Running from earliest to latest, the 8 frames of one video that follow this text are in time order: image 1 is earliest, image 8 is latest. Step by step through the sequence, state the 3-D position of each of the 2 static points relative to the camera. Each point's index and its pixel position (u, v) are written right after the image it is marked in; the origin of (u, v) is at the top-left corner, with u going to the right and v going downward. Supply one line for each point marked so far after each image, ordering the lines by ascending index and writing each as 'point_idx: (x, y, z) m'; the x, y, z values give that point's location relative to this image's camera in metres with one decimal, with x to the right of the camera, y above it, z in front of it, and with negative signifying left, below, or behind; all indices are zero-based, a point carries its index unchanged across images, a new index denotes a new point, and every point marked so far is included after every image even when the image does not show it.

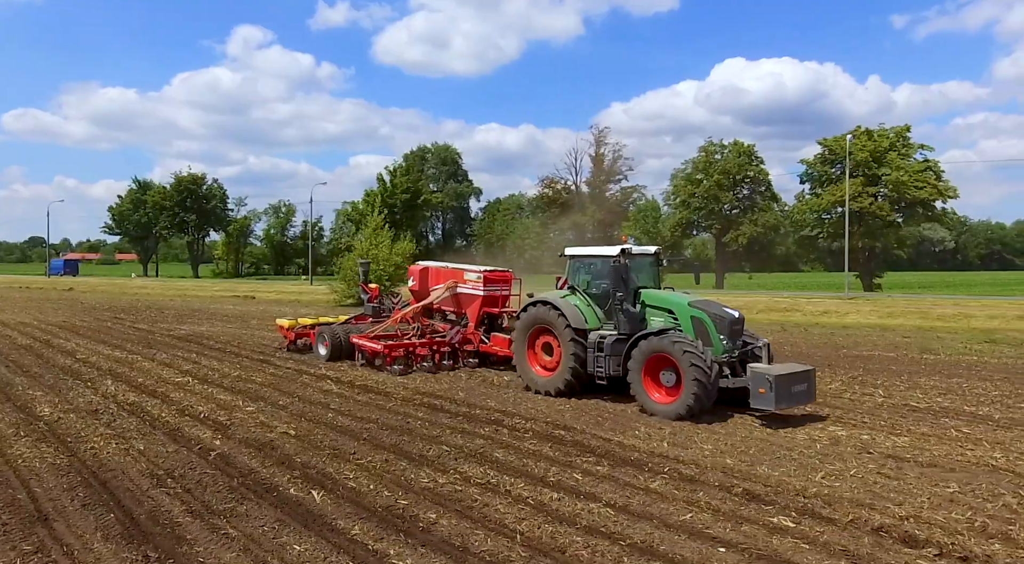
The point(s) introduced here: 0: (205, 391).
0: (-4.1, -1.4, +9.8) m
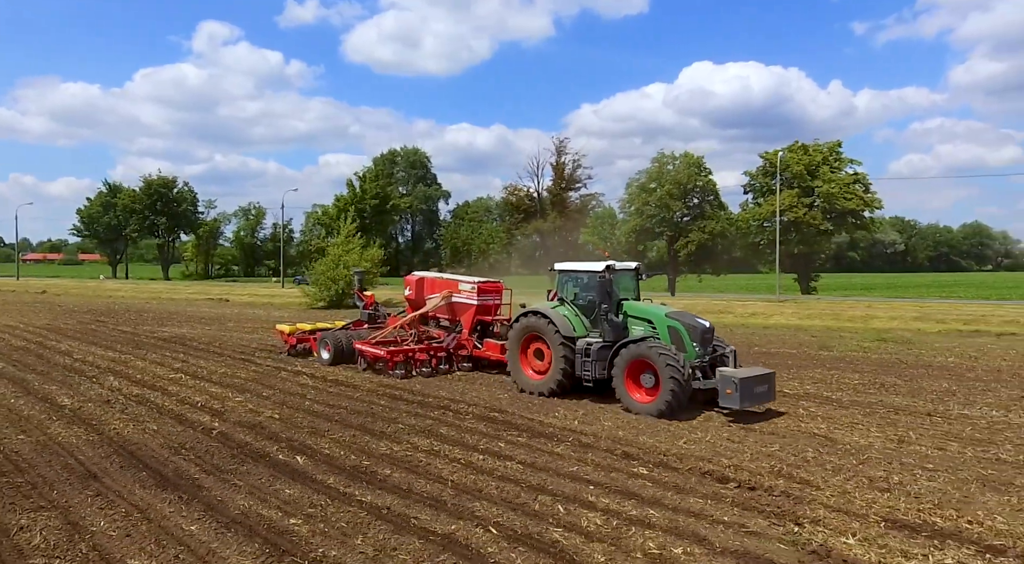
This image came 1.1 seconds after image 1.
0: (-4.9, -1.6, +11.5) m
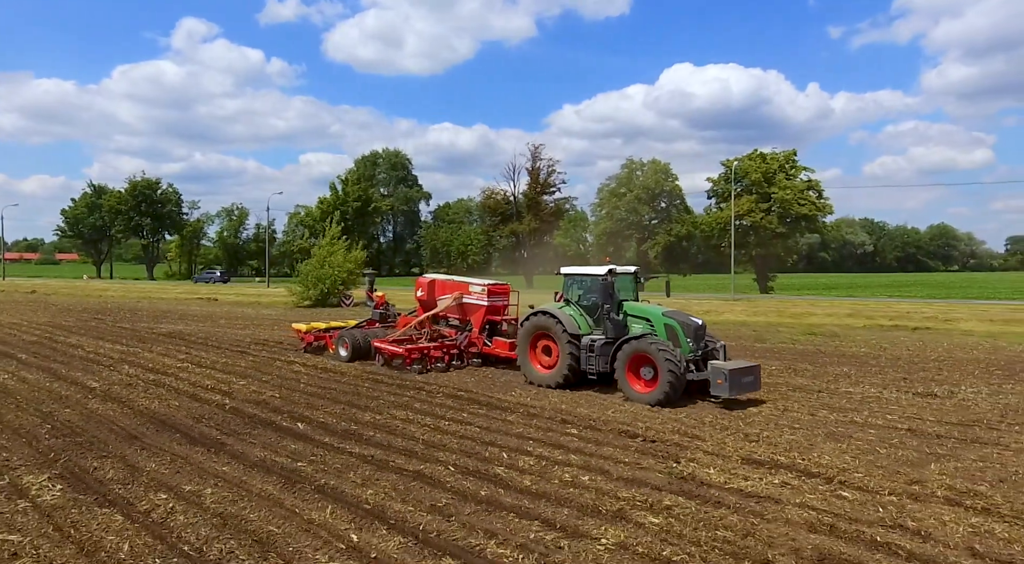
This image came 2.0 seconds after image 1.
0: (-5.5, -1.6, +13.1) m
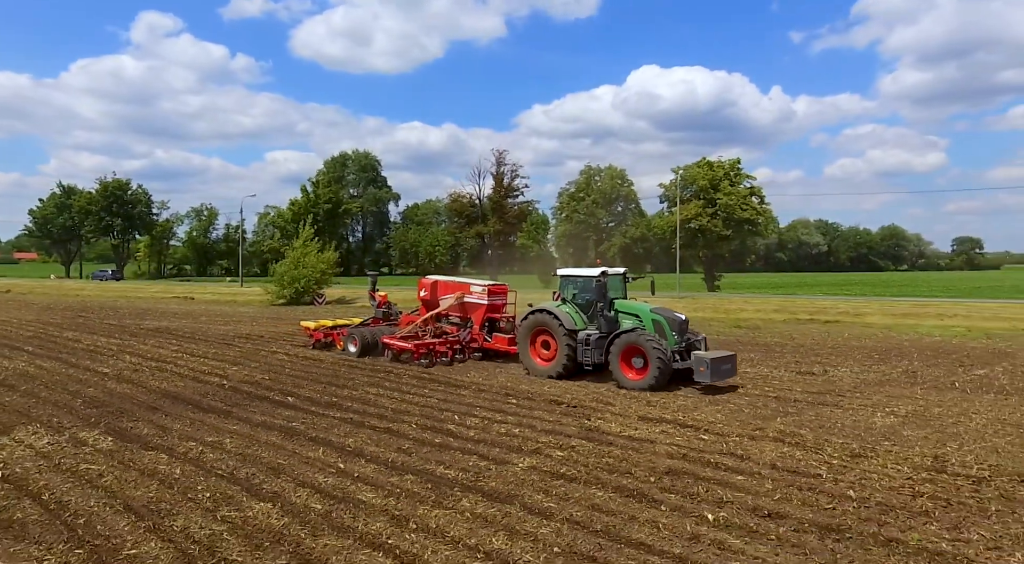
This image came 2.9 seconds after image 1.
0: (-6.3, -1.6, +15.0) m
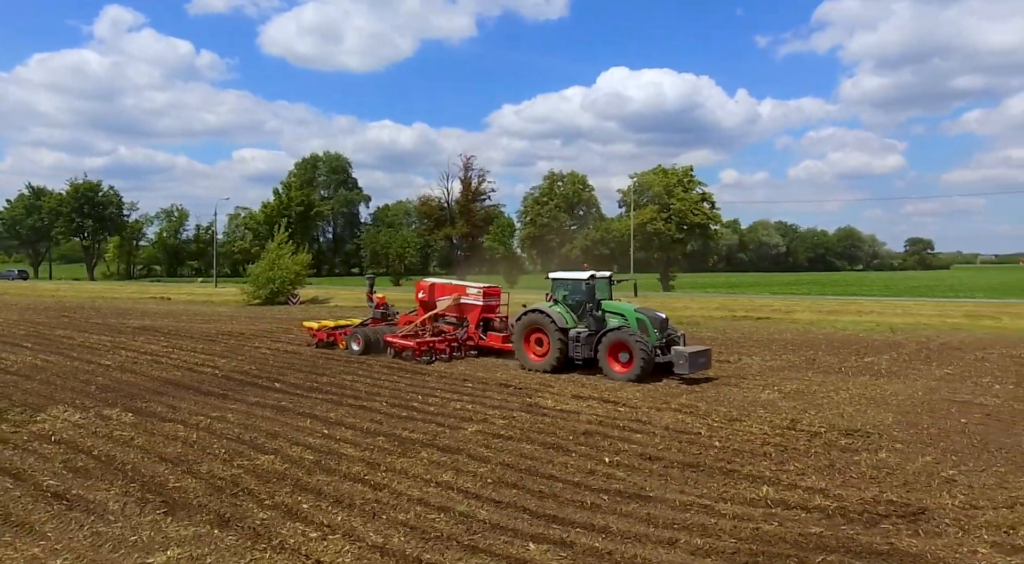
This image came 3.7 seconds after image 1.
0: (-7.2, -1.6, +16.6) m
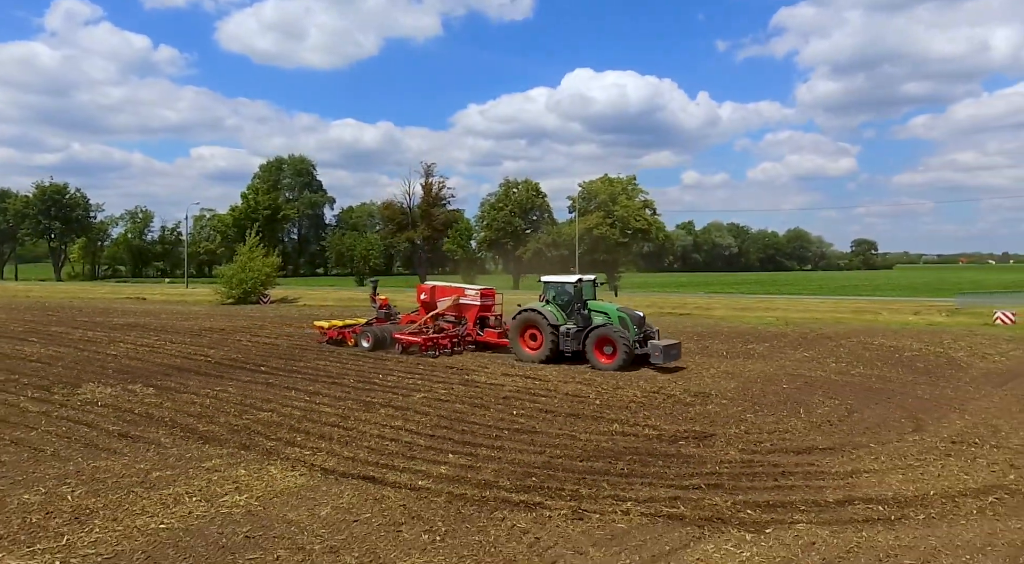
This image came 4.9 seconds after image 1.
0: (-8.6, -1.6, +19.2) m
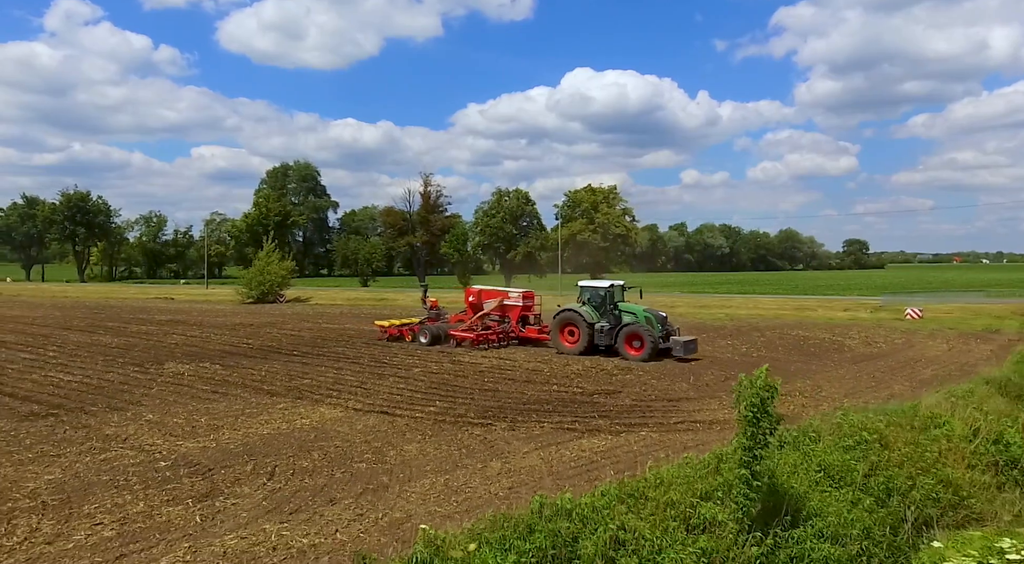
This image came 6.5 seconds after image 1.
0: (-9.1, -1.7, +23.2) m
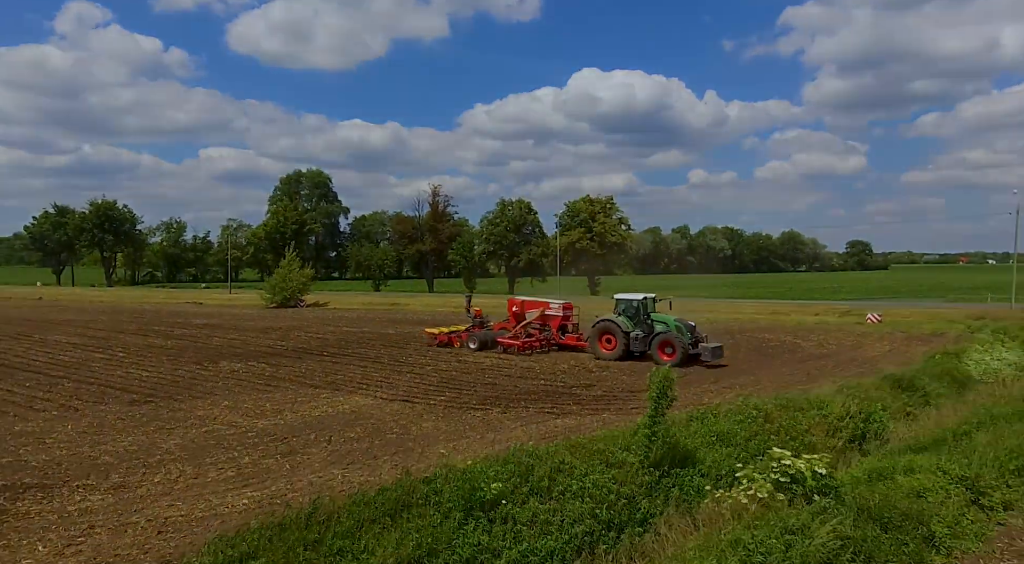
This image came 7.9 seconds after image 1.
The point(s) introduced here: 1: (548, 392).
0: (-9.1, -2.0, +26.4) m
1: (+0.7, -2.3, +15.2) m
